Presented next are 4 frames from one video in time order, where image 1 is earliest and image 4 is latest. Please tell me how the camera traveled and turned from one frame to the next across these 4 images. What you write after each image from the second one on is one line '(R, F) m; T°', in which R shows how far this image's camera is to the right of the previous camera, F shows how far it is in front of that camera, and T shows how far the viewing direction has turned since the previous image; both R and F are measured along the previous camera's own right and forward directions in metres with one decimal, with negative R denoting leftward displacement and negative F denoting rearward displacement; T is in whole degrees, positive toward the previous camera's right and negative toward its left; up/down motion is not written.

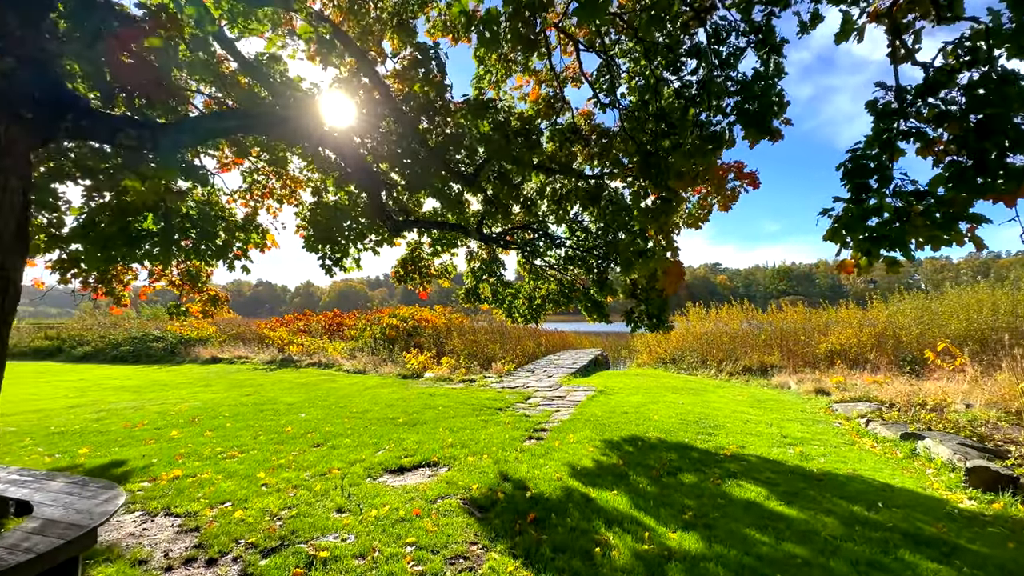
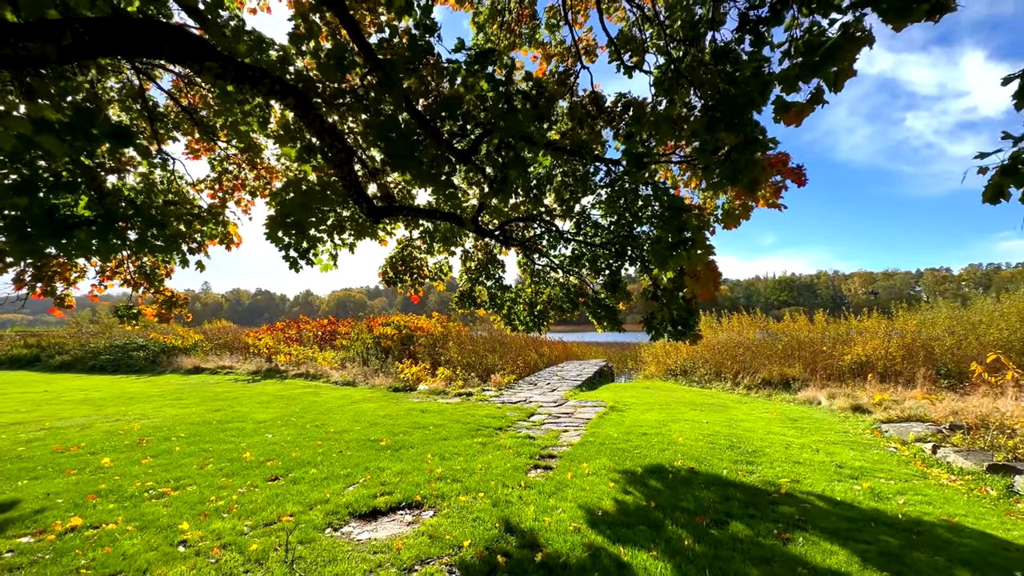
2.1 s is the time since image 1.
(0.0, +0.9) m; 0°
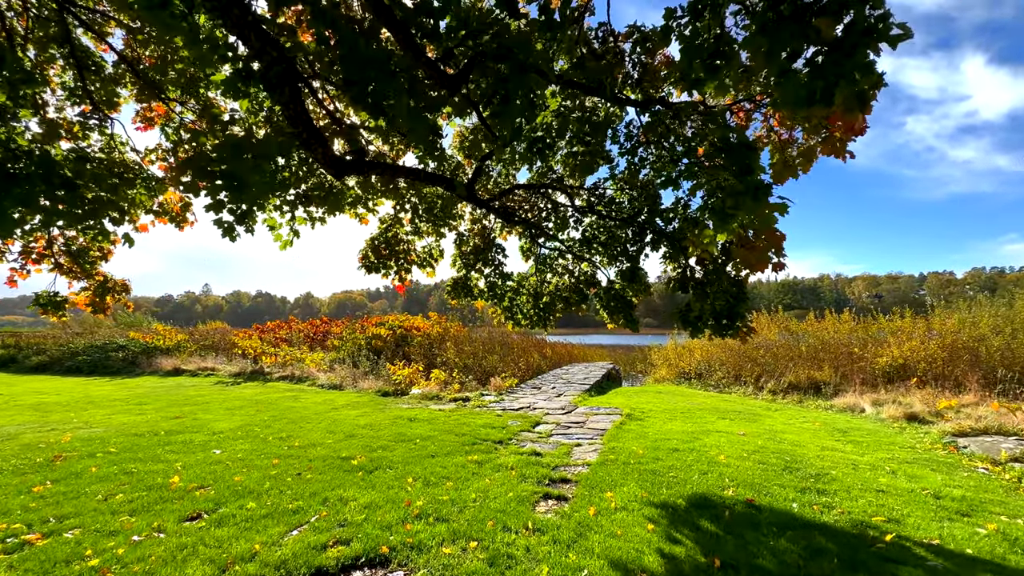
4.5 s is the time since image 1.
(0.0, +1.0) m; 0°
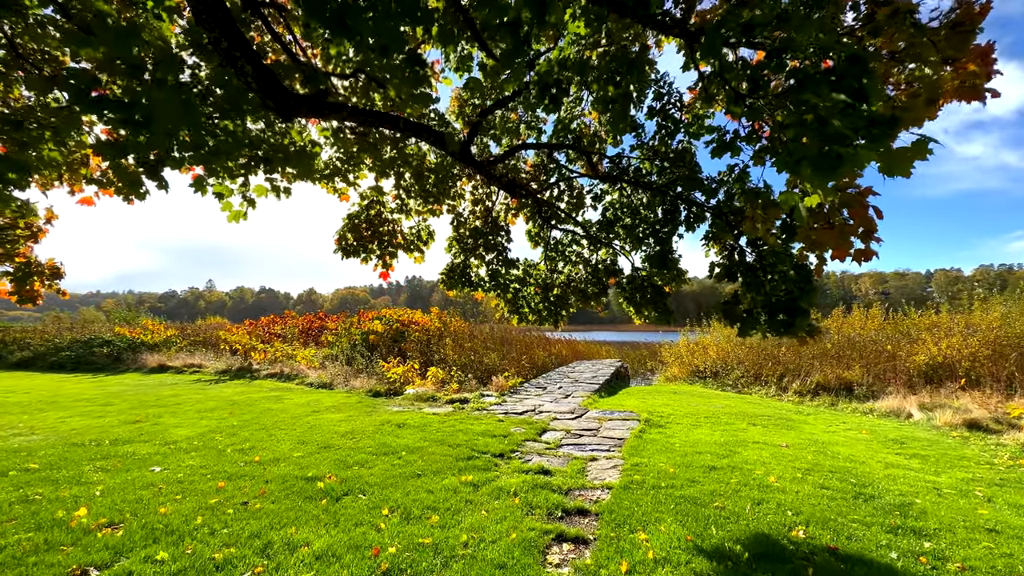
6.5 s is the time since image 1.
(0.0, +0.8) m; 0°
